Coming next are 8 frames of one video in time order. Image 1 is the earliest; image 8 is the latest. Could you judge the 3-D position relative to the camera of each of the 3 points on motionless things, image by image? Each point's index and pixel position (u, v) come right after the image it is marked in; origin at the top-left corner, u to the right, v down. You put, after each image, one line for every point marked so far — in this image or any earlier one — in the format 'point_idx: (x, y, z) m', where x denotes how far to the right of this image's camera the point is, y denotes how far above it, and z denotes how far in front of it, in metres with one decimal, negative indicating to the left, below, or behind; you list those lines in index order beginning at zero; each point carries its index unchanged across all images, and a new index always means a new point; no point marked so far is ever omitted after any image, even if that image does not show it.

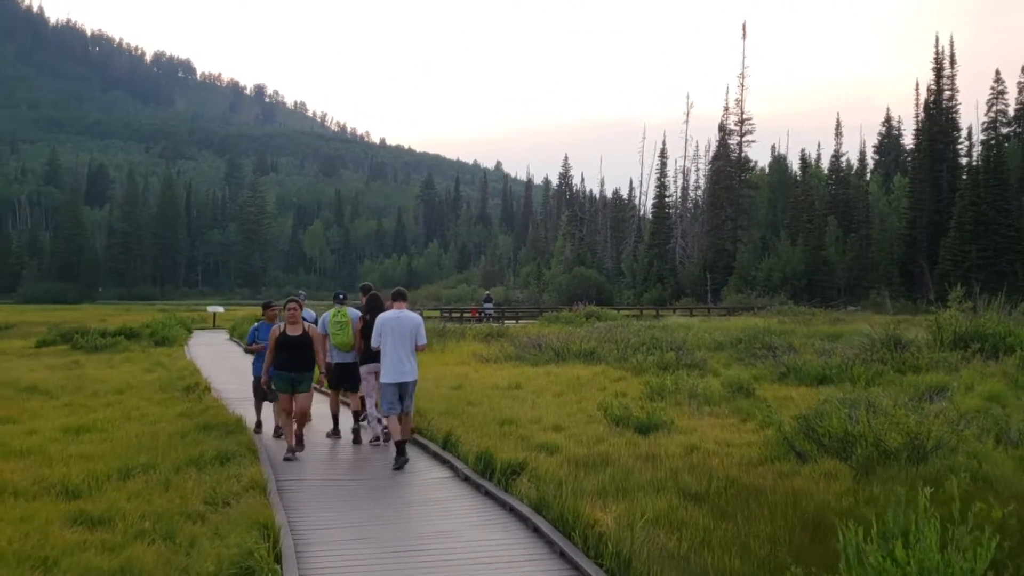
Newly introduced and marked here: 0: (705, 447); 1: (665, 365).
0: (+2.6, -2.1, +10.1) m
1: (+3.7, -1.9, +18.4) m
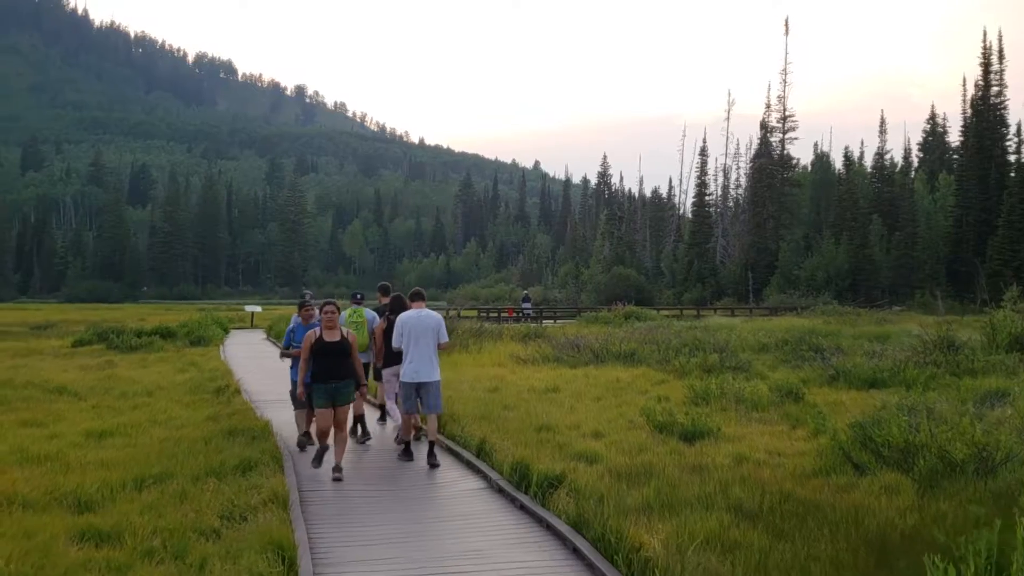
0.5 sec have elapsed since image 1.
0: (+3.1, -2.1, +9.5) m
1: (+4.6, -1.9, +17.7) m
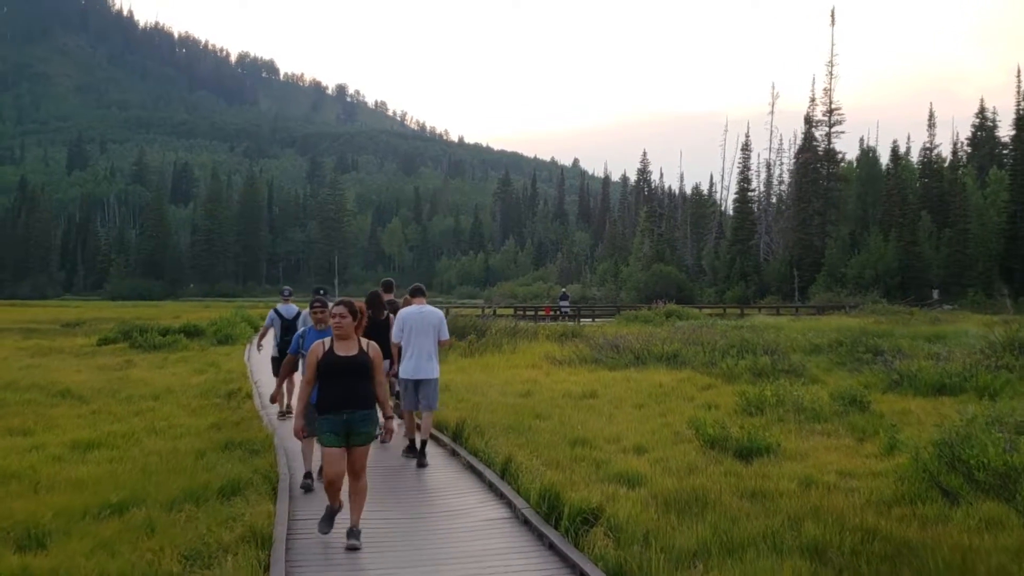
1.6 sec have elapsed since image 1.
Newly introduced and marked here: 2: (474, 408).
0: (+3.4, -2.1, +8.2) m
1: (+5.3, -1.8, +16.3) m
2: (-0.6, -2.0, +12.1) m
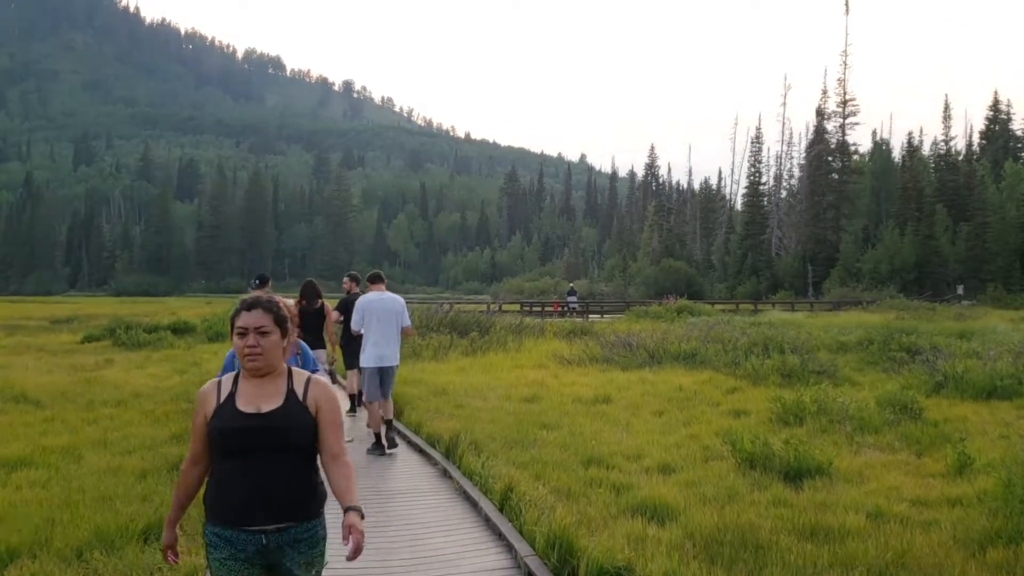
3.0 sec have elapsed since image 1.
0: (+3.4, -2.0, +6.7) m
1: (+5.4, -1.7, +14.8) m
2: (-0.6, -1.8, +10.7) m
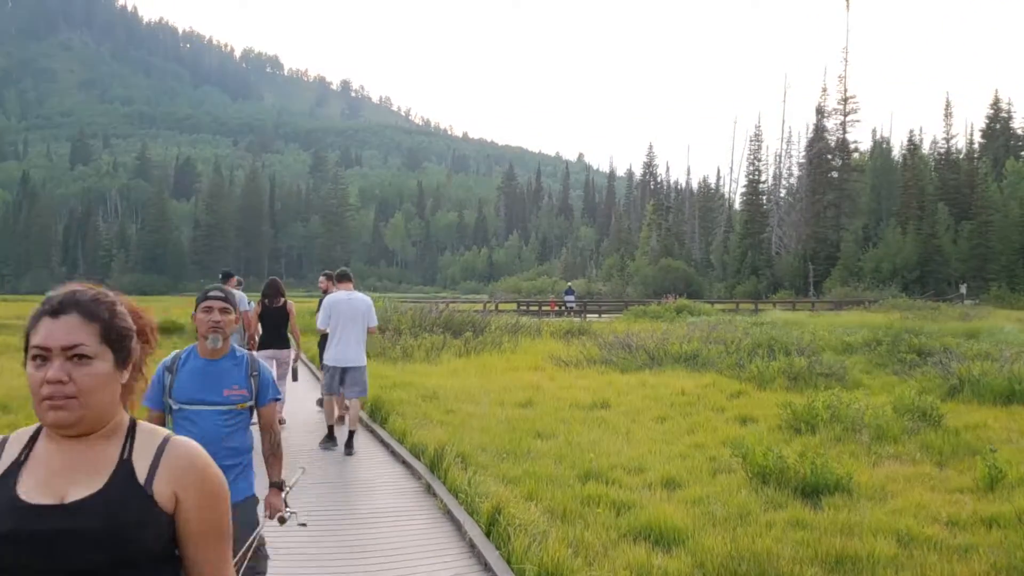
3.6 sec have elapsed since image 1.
0: (+3.3, -2.0, +6.0) m
1: (+5.3, -1.7, +14.2) m
2: (-0.7, -1.8, +10.0) m
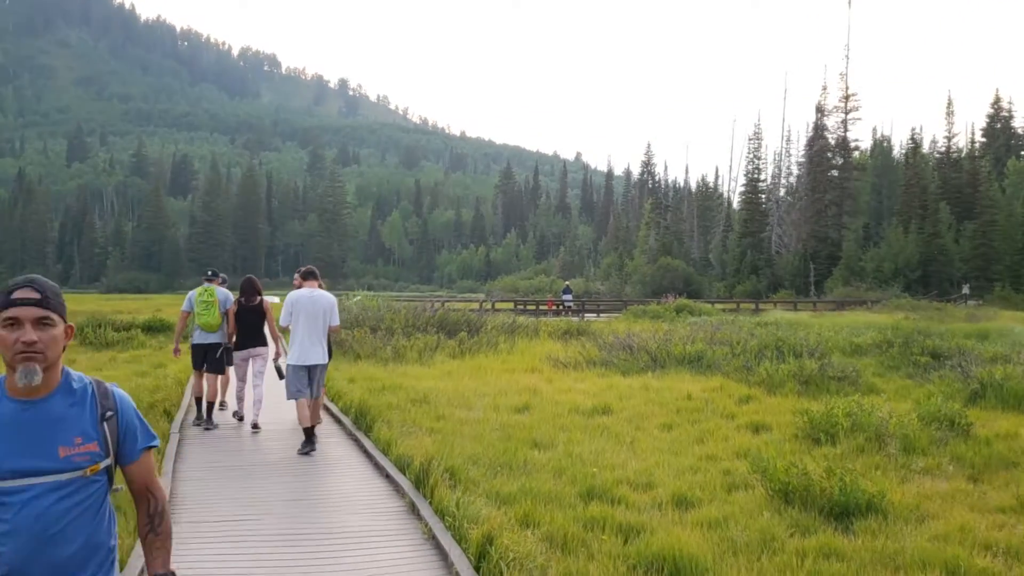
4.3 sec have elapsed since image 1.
0: (+3.3, -1.9, +5.3) m
1: (+5.2, -1.6, +13.4) m
2: (-0.7, -1.8, +9.3) m
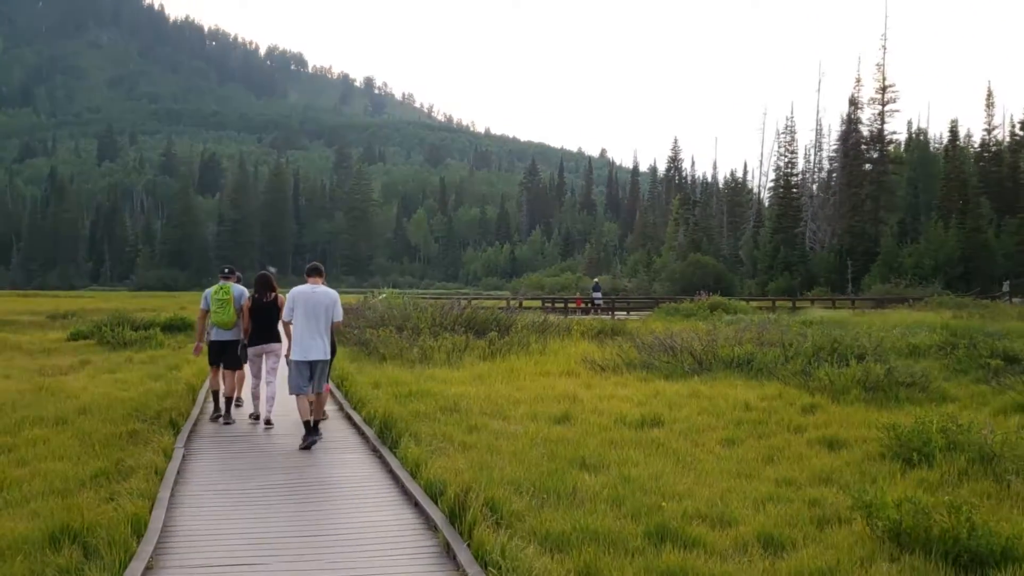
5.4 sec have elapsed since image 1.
0: (+3.6, -1.9, +4.1) m
1: (+5.9, -1.6, +12.2) m
2: (-0.3, -1.8, +8.2) m
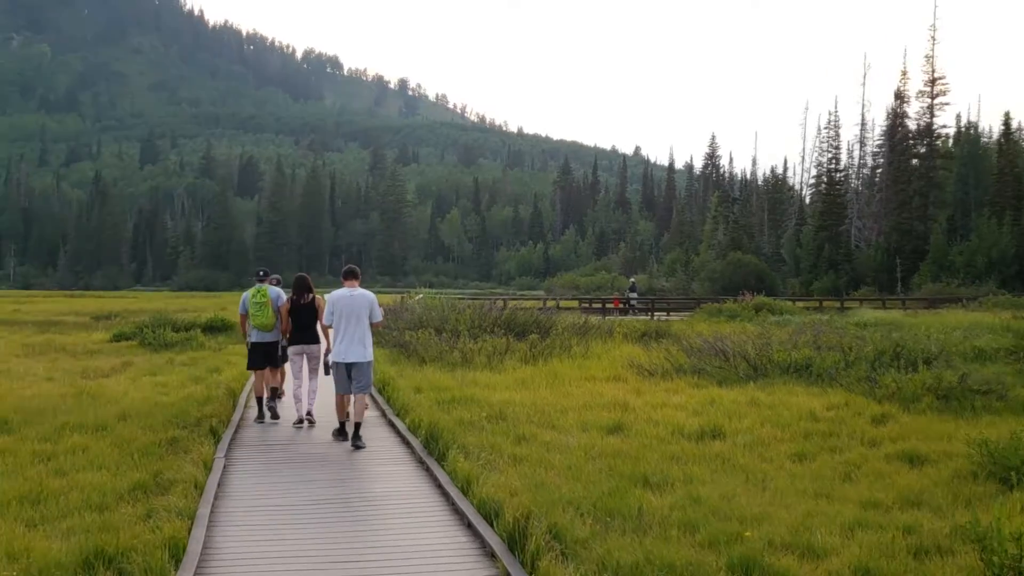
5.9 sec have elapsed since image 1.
0: (+4.0, -2.0, +3.5) m
1: (+6.6, -1.6, +11.4) m
2: (+0.3, -1.8, +7.7) m
